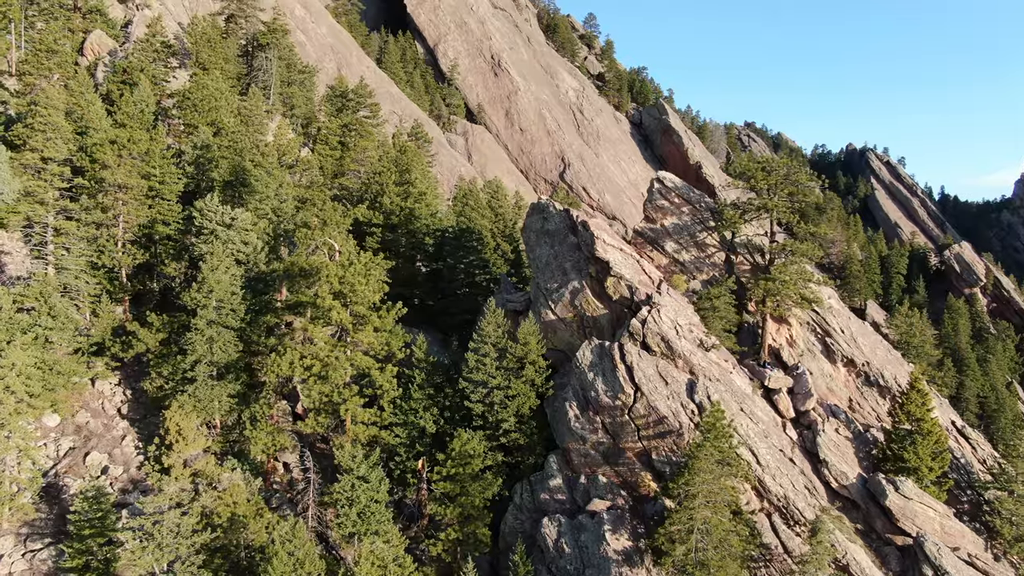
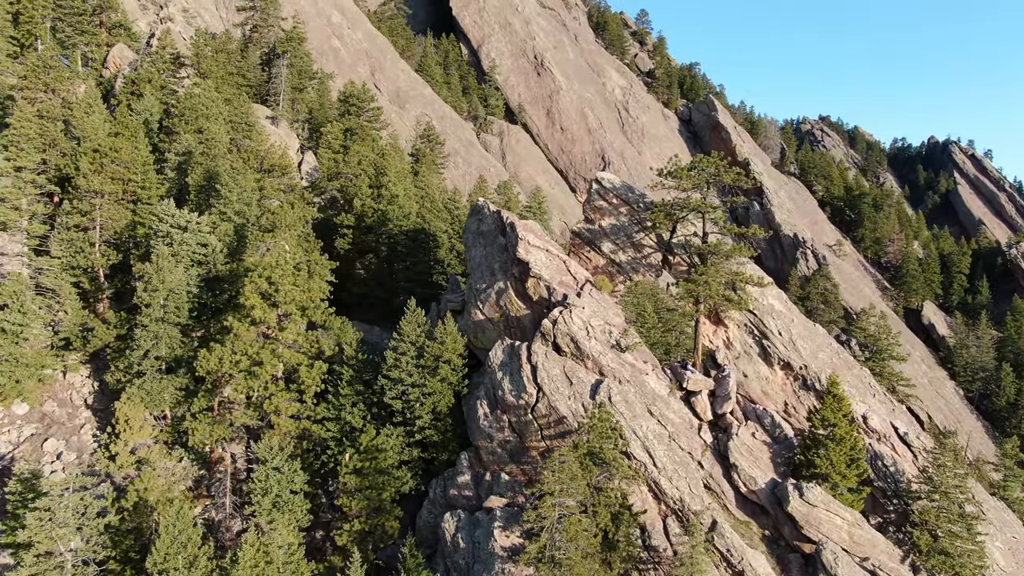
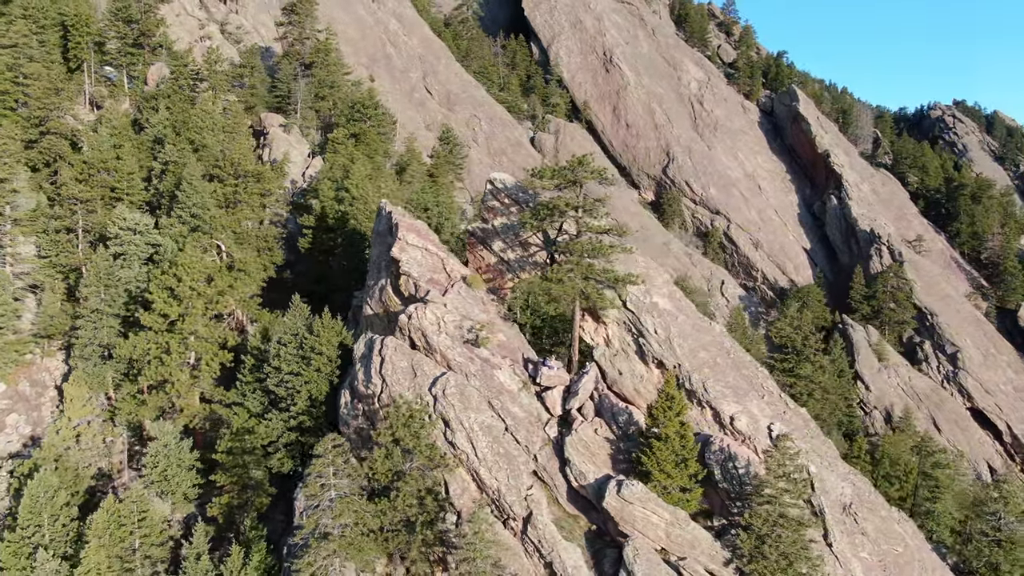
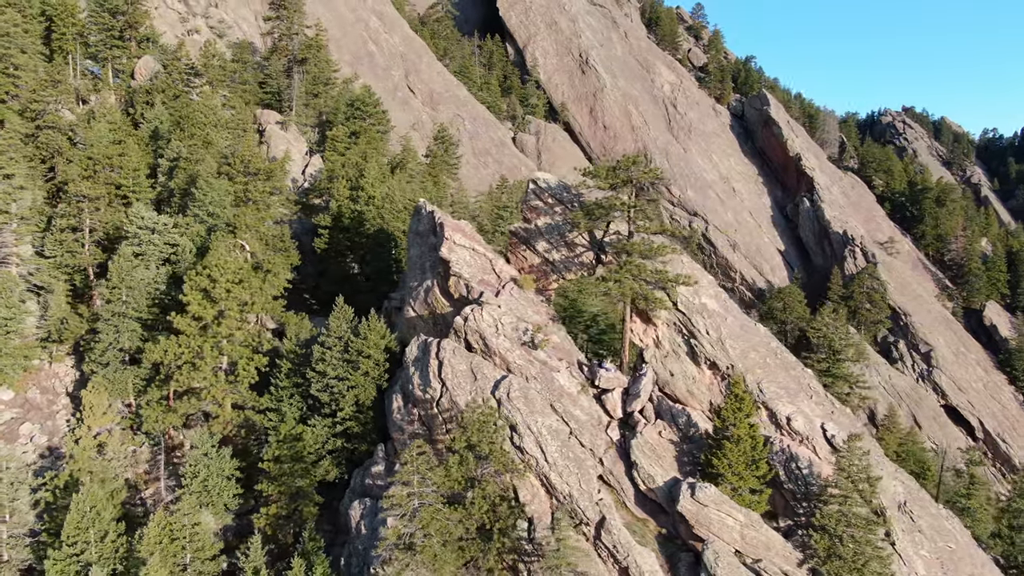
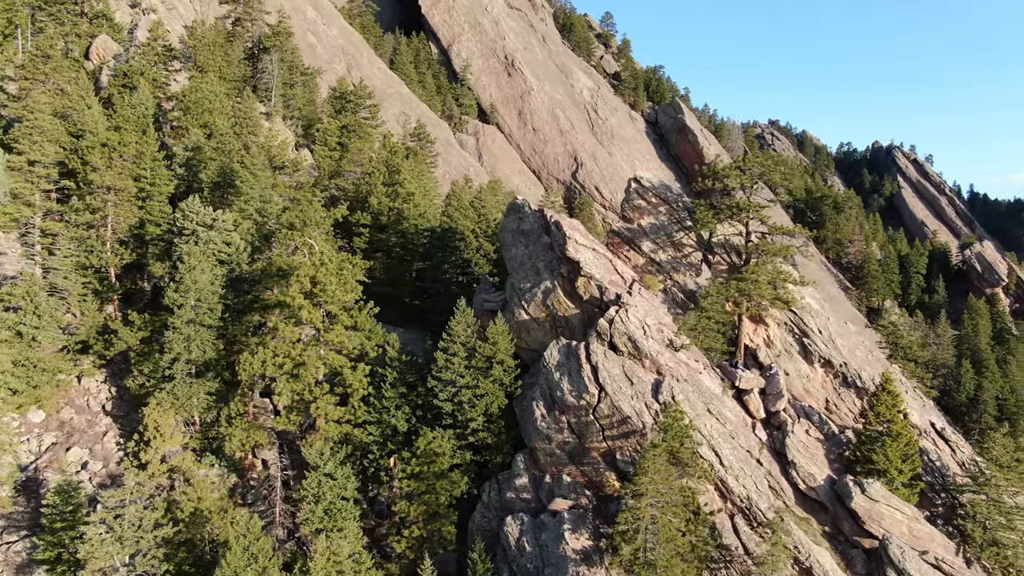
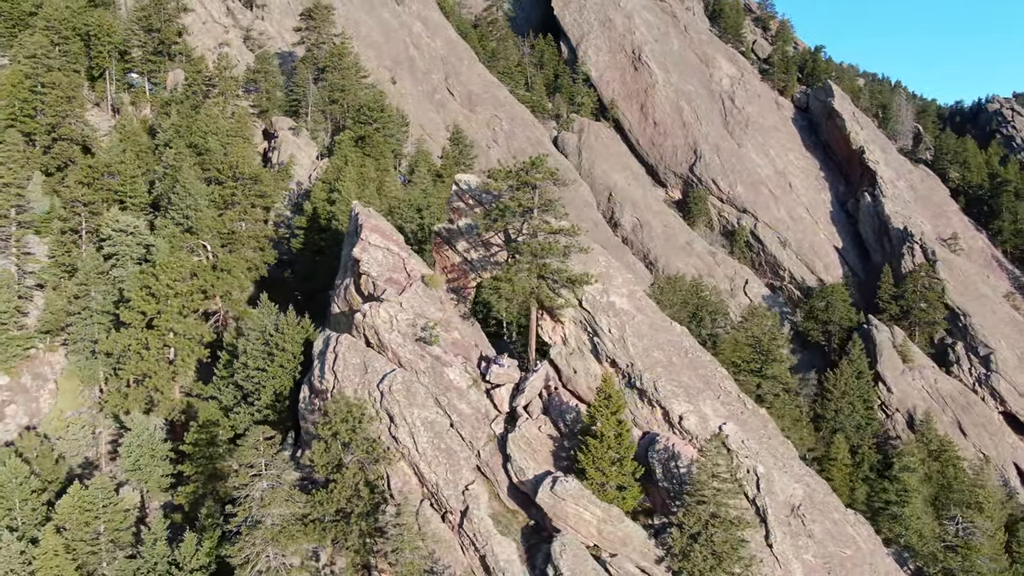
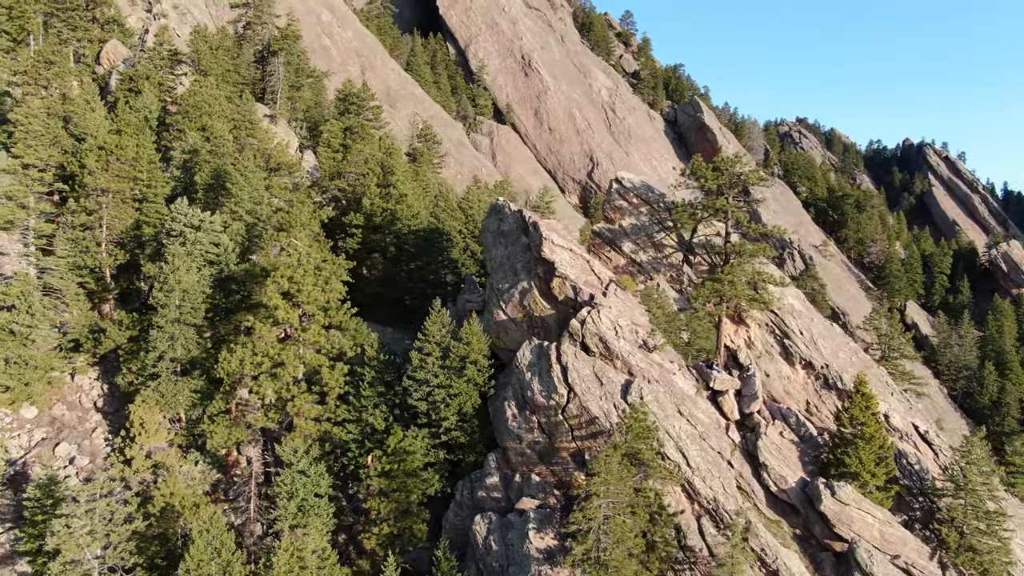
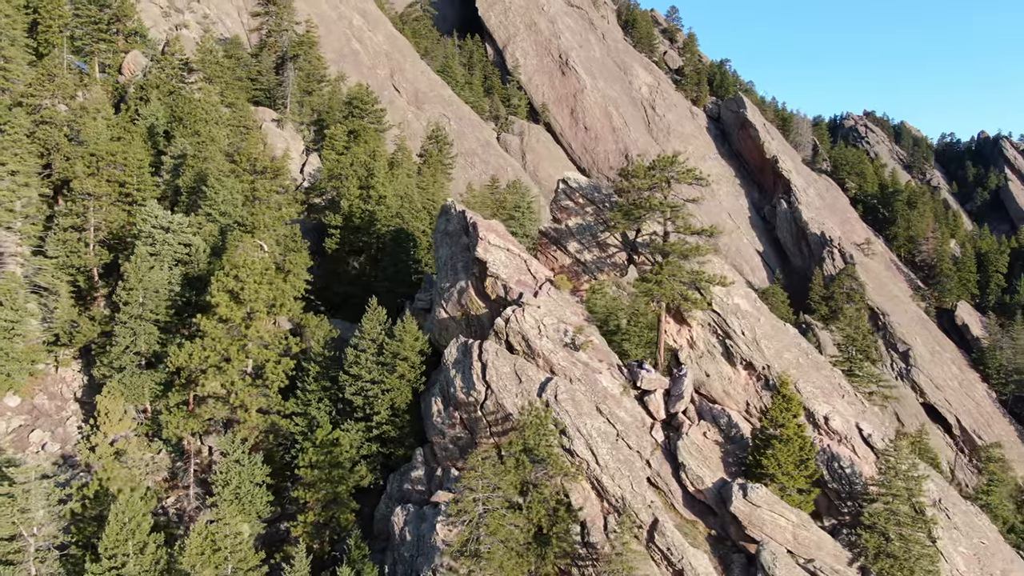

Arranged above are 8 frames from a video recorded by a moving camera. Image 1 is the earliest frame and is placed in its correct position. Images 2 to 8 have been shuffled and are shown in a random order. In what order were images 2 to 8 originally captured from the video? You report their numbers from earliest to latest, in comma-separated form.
5, 7, 2, 8, 4, 3, 6
